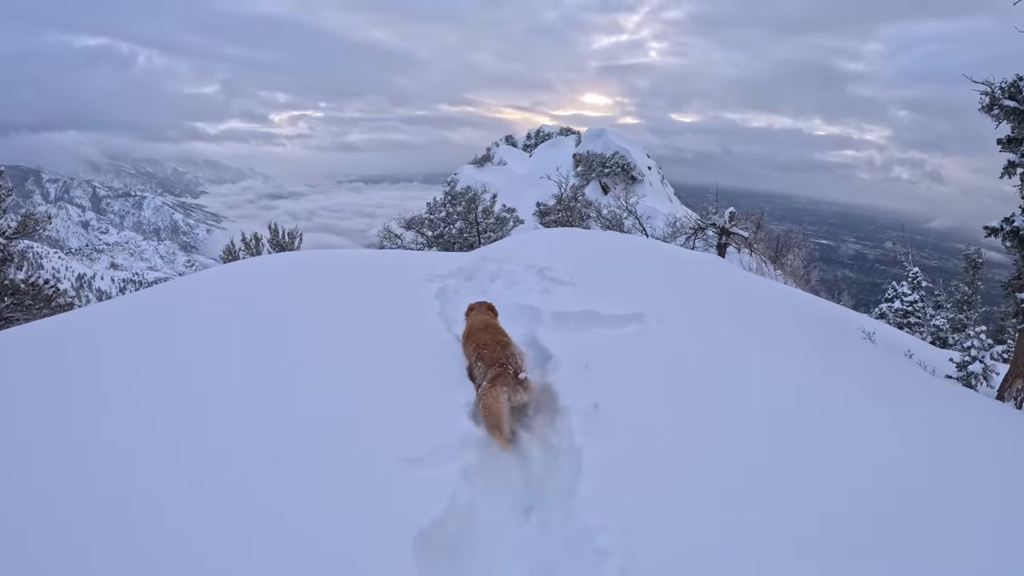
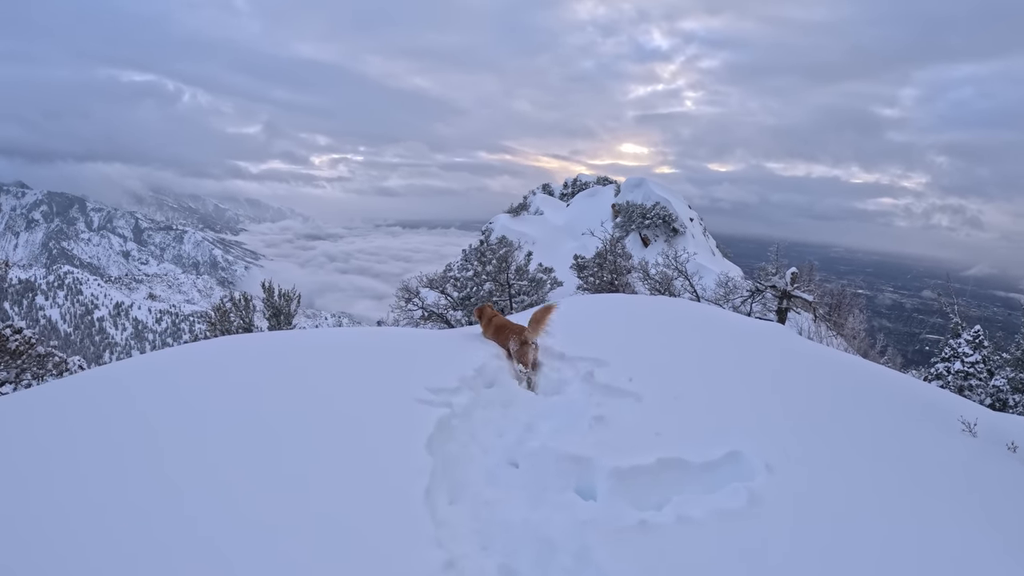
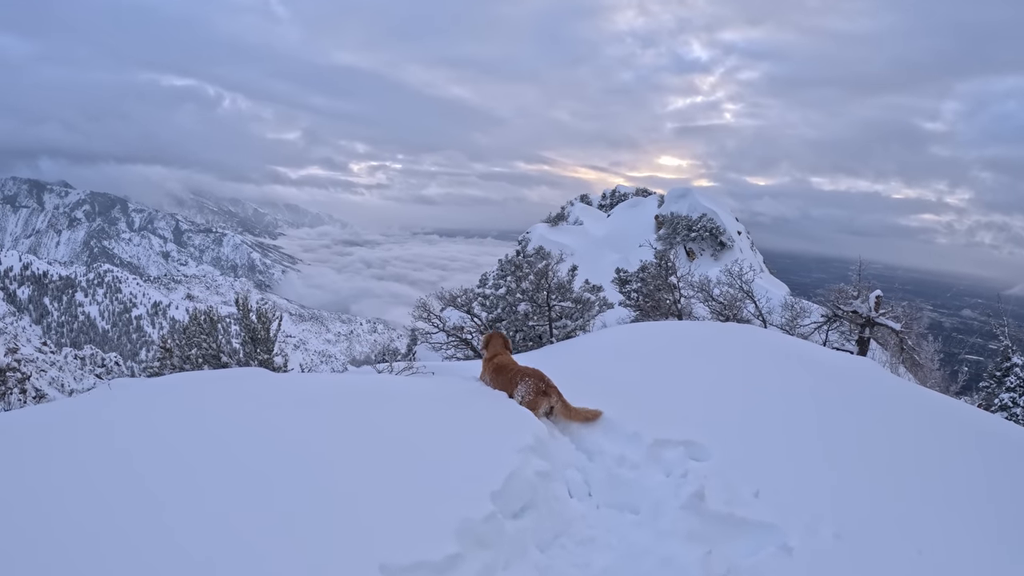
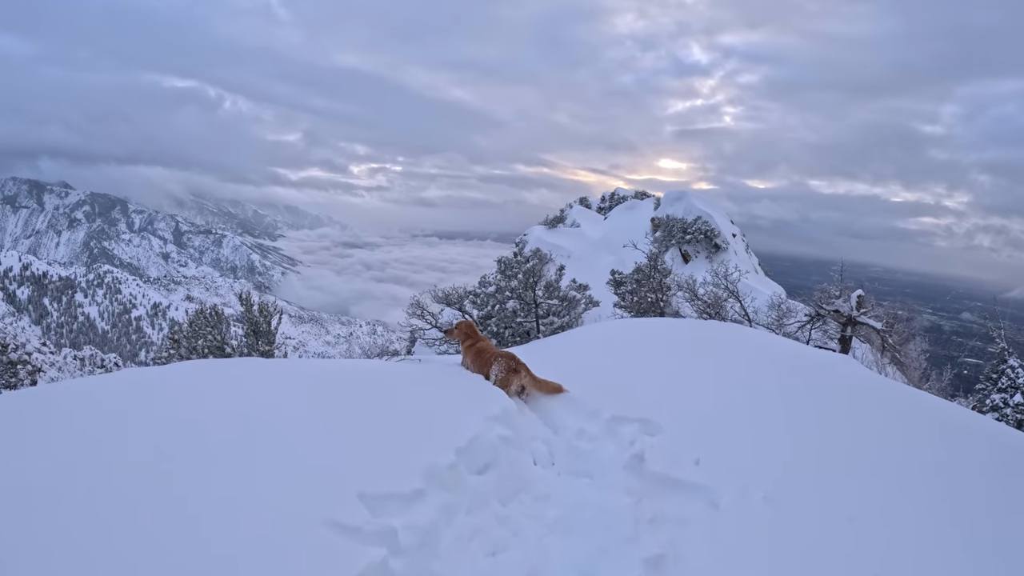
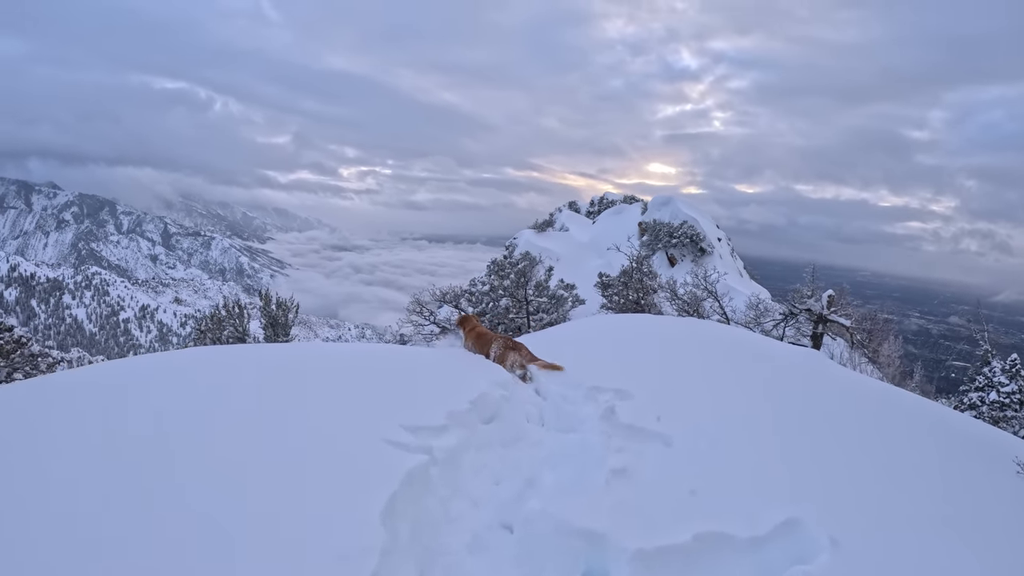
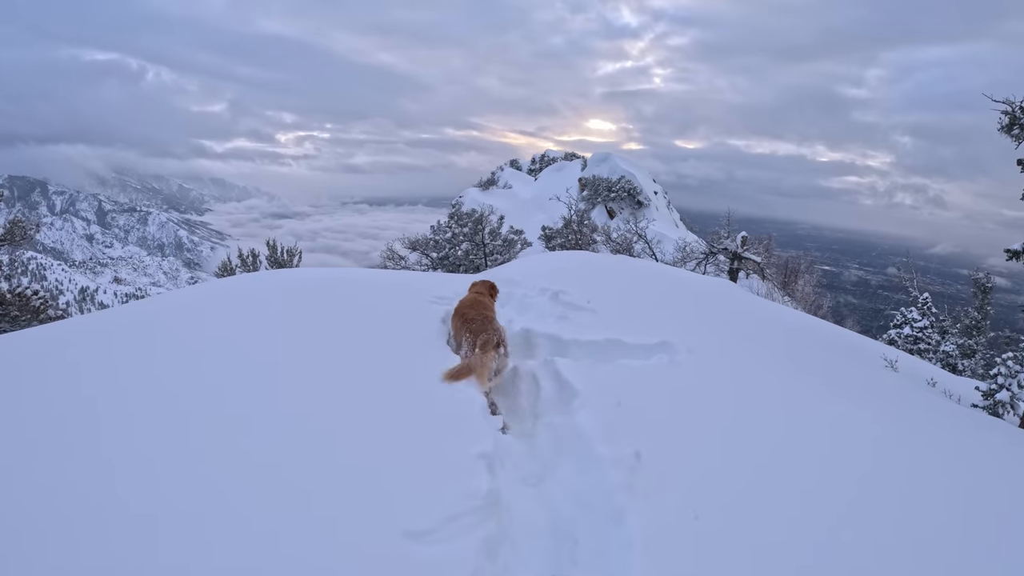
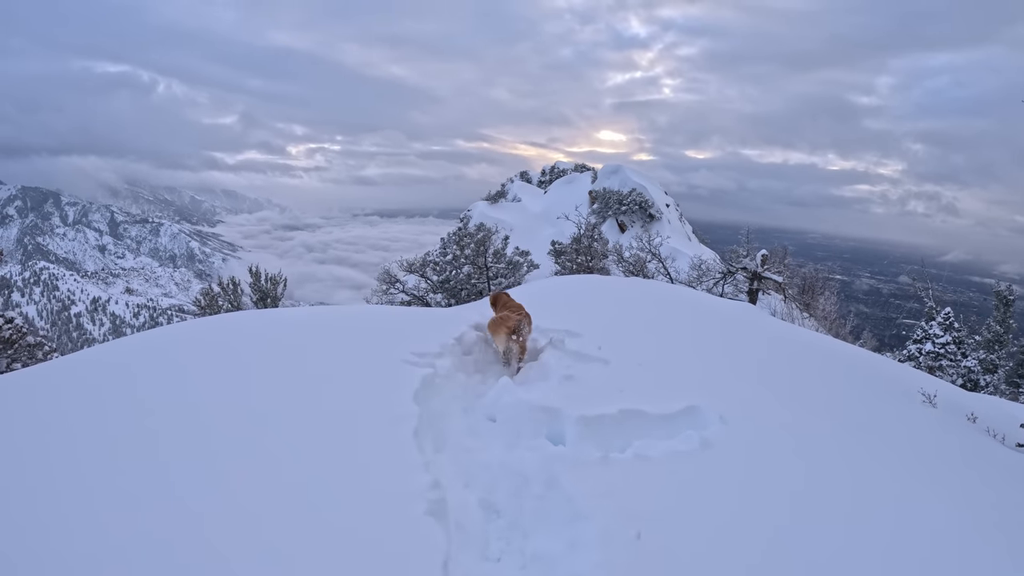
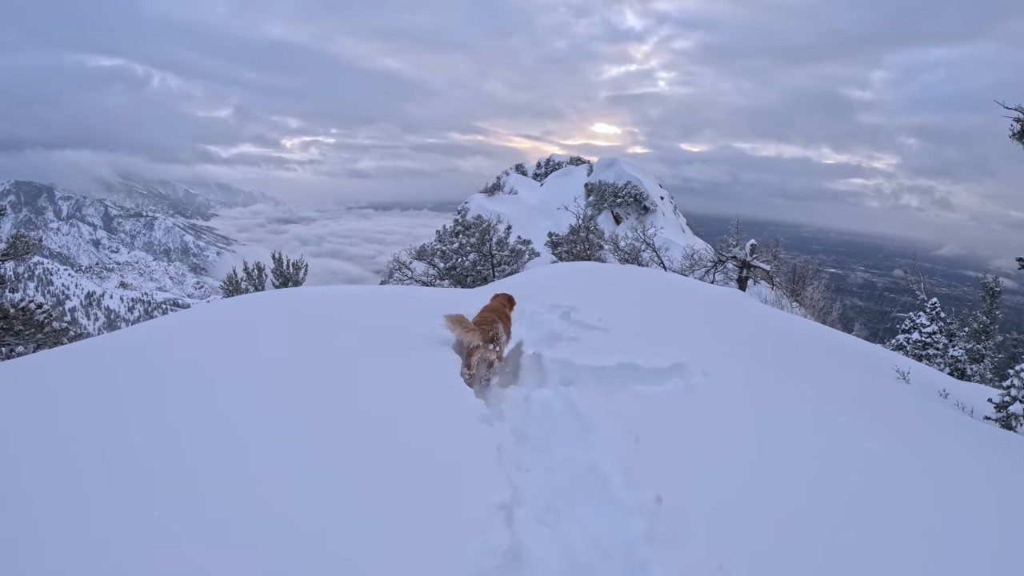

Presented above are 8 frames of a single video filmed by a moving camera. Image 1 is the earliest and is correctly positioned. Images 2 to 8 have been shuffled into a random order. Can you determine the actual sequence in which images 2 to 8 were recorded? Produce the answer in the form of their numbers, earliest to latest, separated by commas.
6, 8, 7, 2, 5, 4, 3
